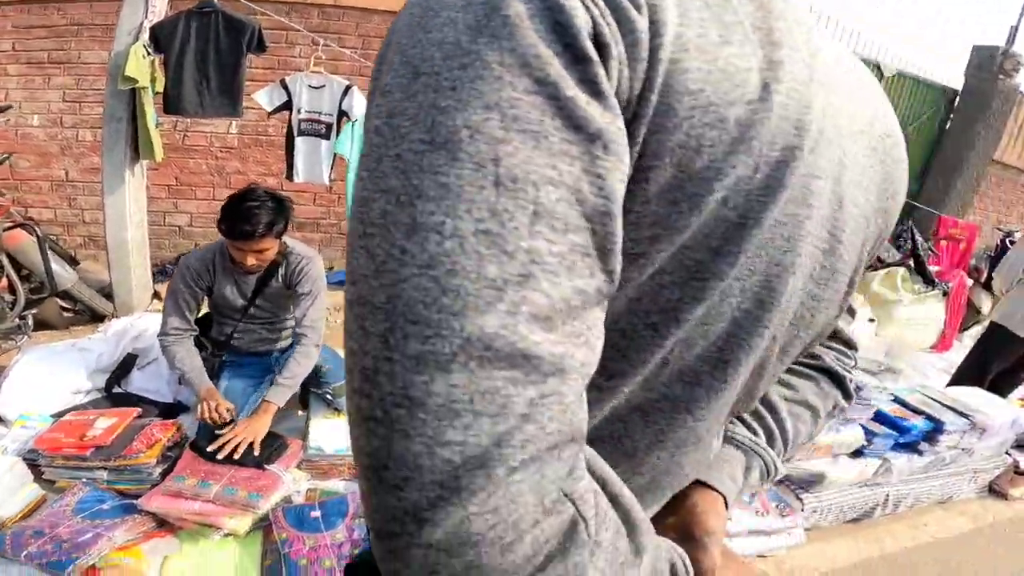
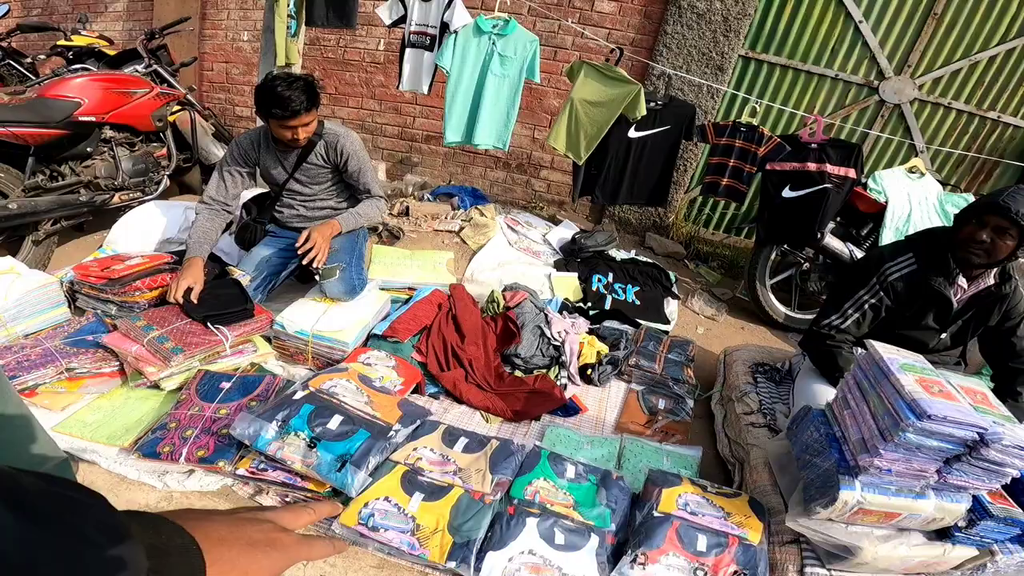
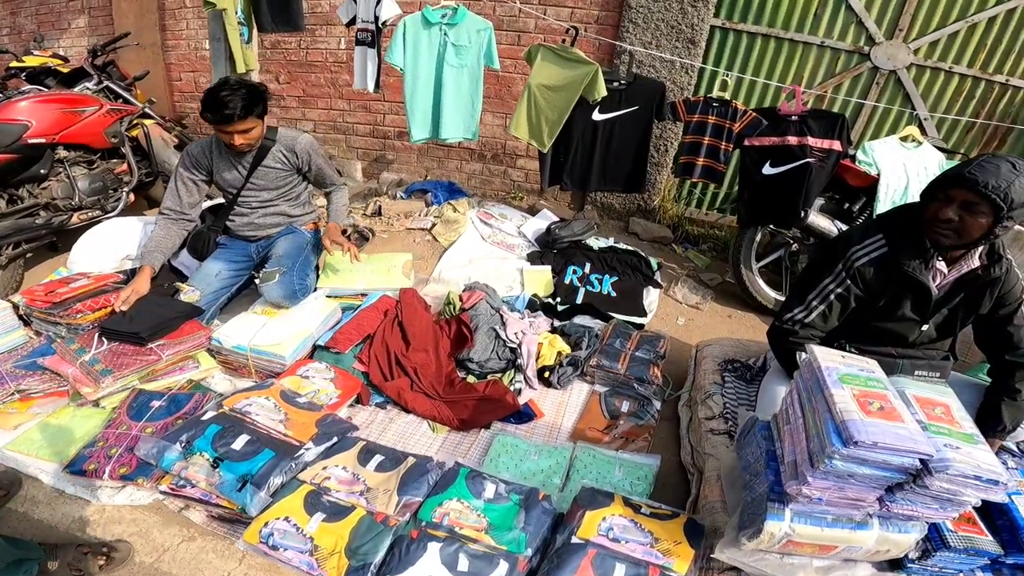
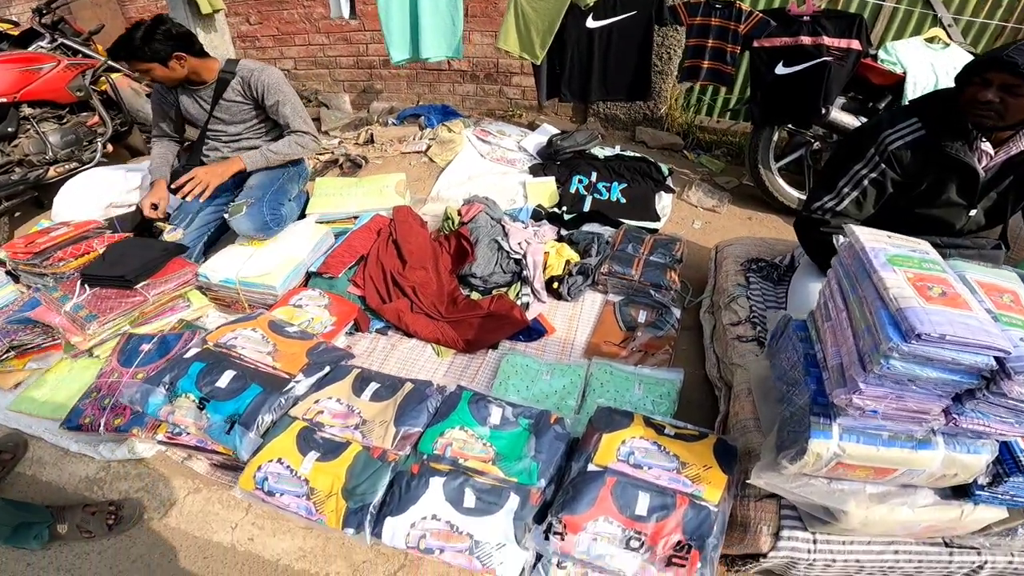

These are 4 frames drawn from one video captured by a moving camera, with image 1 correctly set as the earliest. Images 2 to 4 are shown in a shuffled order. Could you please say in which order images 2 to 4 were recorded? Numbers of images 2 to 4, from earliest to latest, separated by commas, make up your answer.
2, 3, 4
